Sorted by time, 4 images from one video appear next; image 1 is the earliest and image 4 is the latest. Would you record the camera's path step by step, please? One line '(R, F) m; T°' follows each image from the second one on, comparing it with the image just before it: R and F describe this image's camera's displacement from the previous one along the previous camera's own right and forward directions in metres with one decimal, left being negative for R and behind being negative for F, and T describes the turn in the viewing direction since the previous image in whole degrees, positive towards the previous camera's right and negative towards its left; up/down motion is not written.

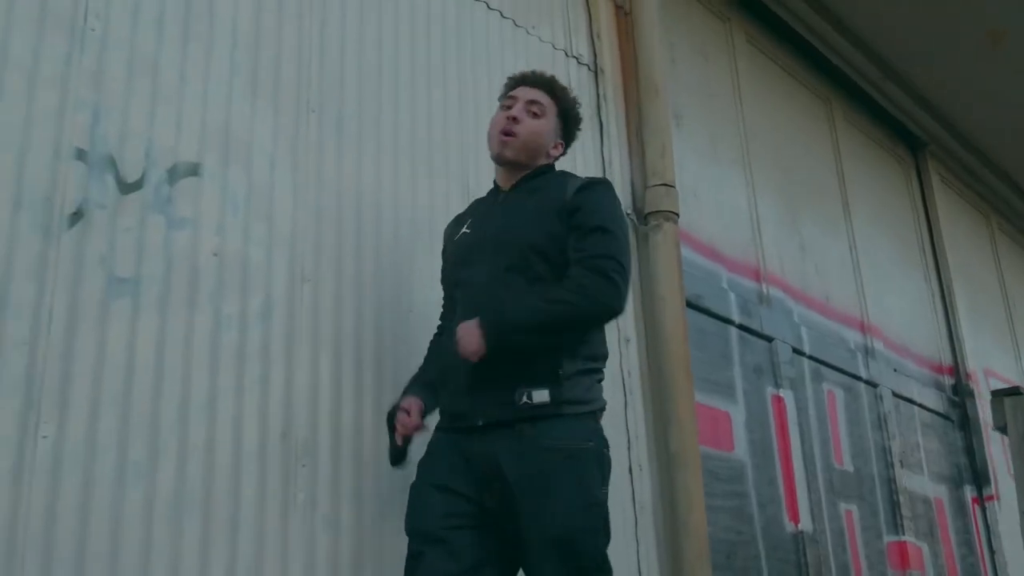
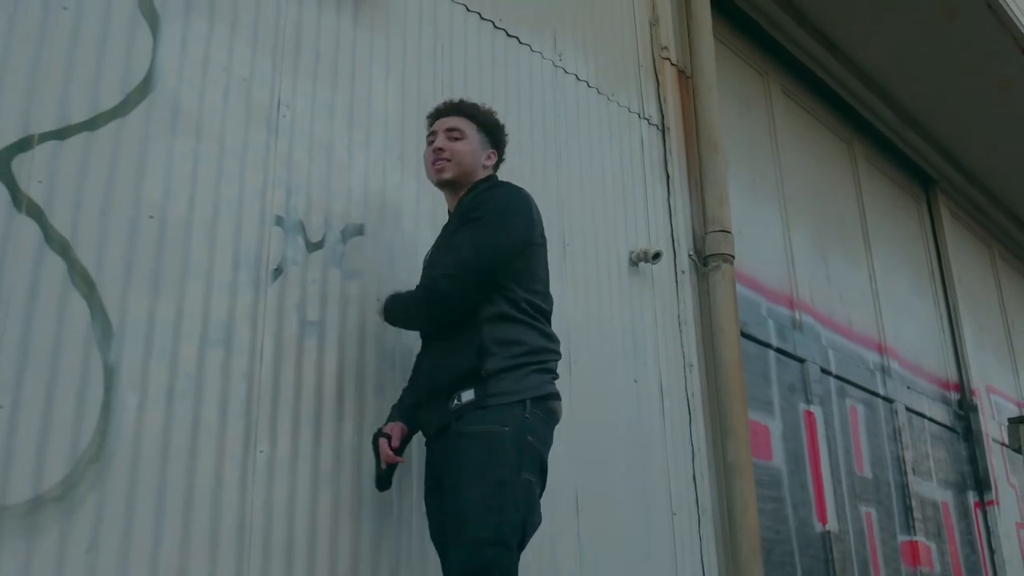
(-0.5, -0.5) m; +1°
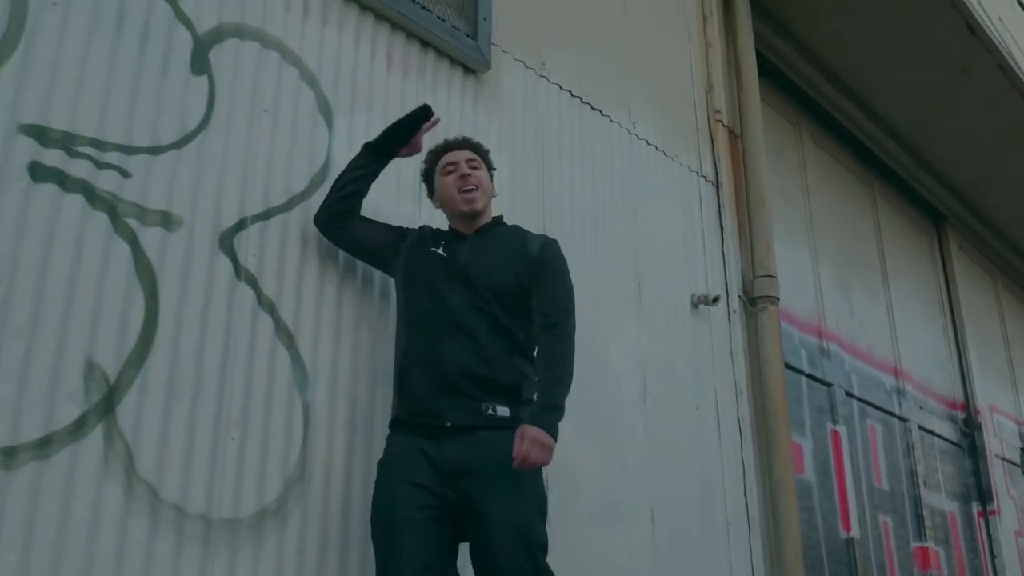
(-0.5, -0.5) m; +1°
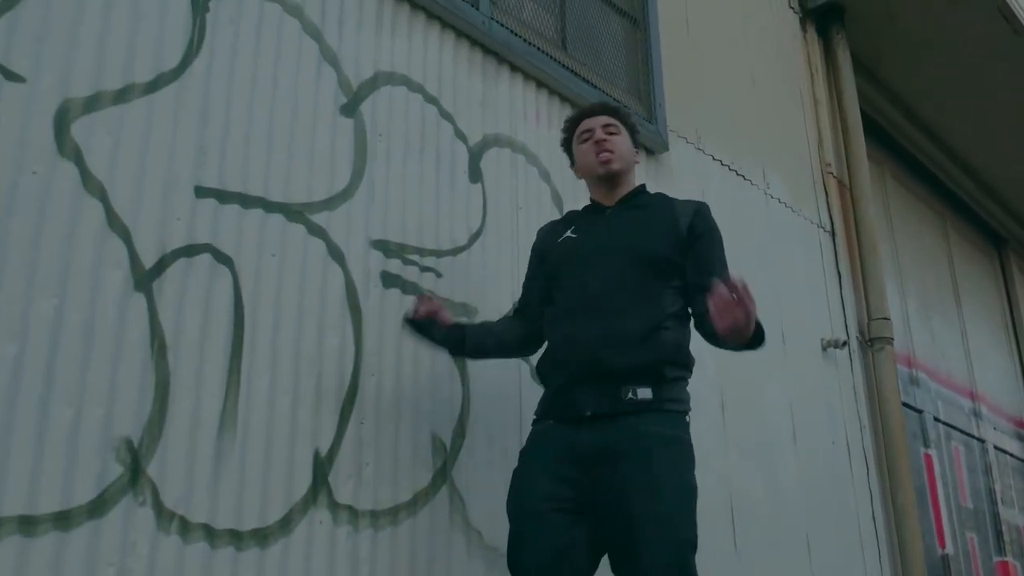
(-1.0, -0.6) m; 0°
